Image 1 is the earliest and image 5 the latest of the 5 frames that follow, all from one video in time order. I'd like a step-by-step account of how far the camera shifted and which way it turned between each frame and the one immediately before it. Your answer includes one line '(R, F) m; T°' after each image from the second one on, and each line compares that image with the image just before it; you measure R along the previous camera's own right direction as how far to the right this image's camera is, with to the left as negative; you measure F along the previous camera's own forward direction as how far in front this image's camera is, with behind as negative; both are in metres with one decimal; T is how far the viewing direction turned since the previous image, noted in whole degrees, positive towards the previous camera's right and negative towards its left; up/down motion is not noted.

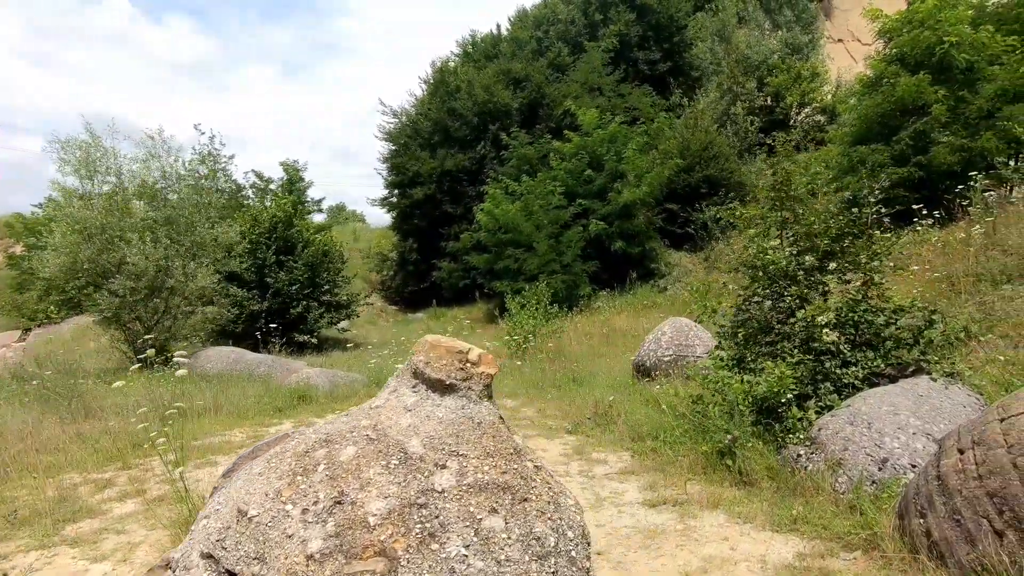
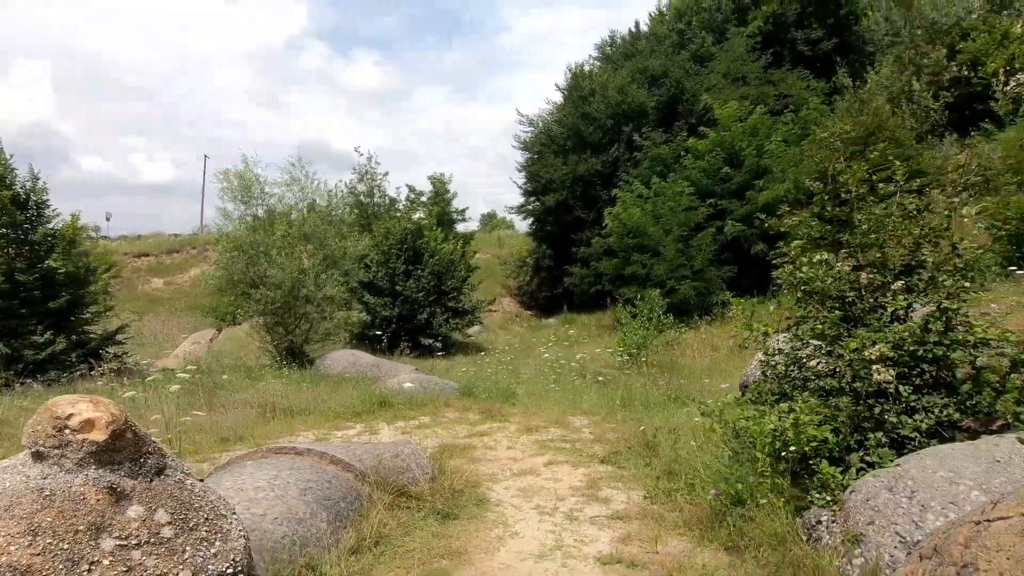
(+1.1, +0.3) m; -16°
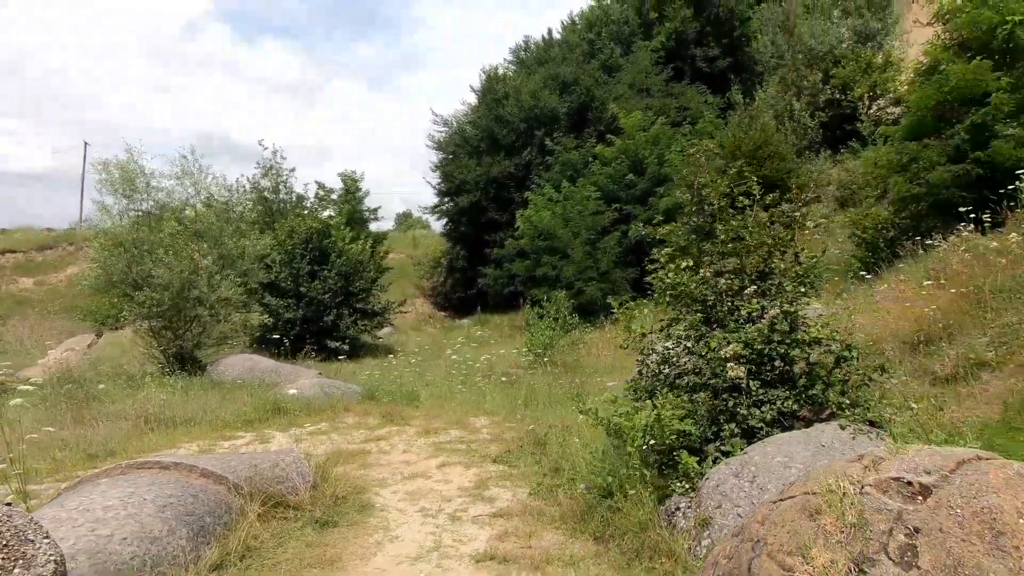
(+0.2, -0.1) m; +9°
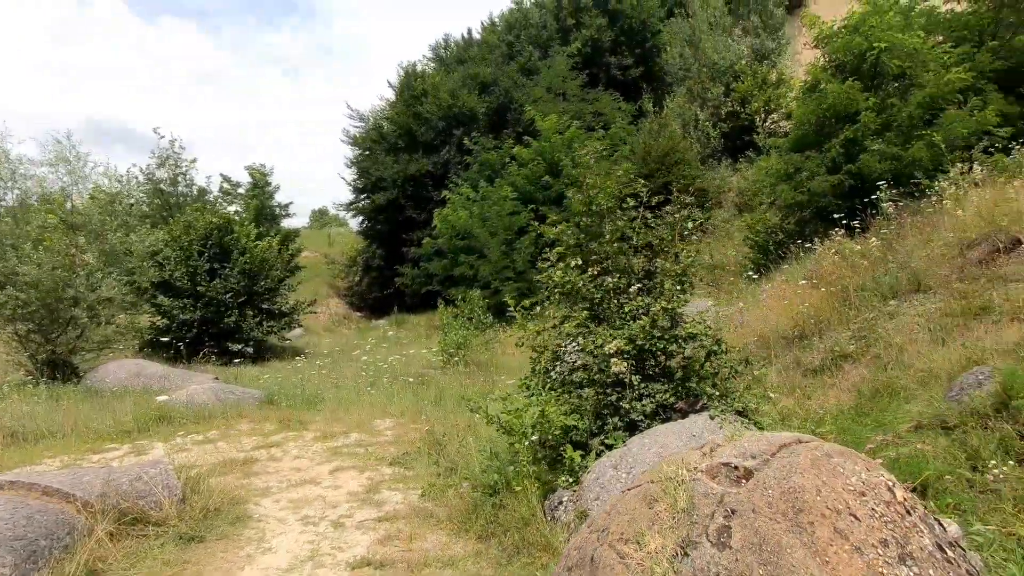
(+0.2, 0.0) m; +8°
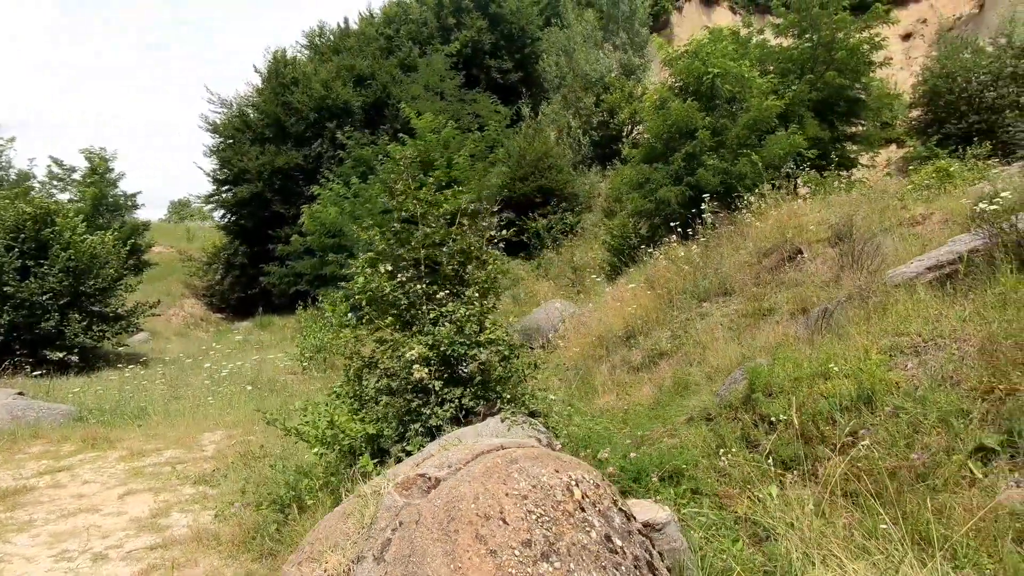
(+0.6, -0.1) m; +12°
